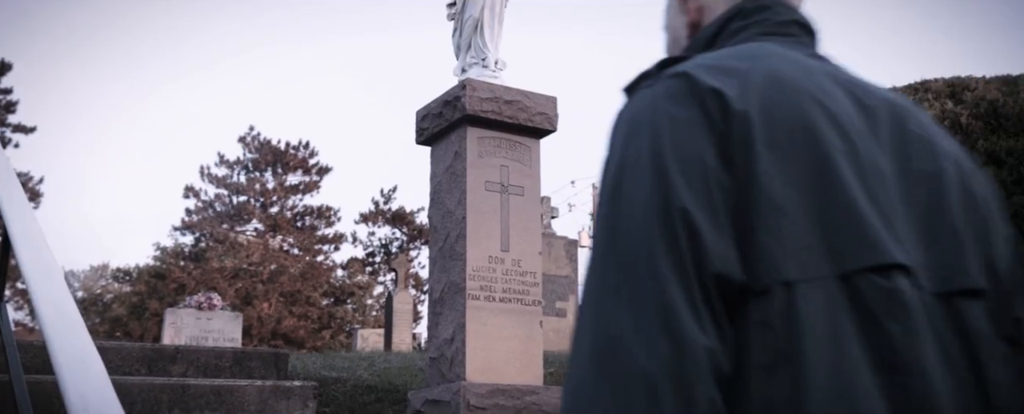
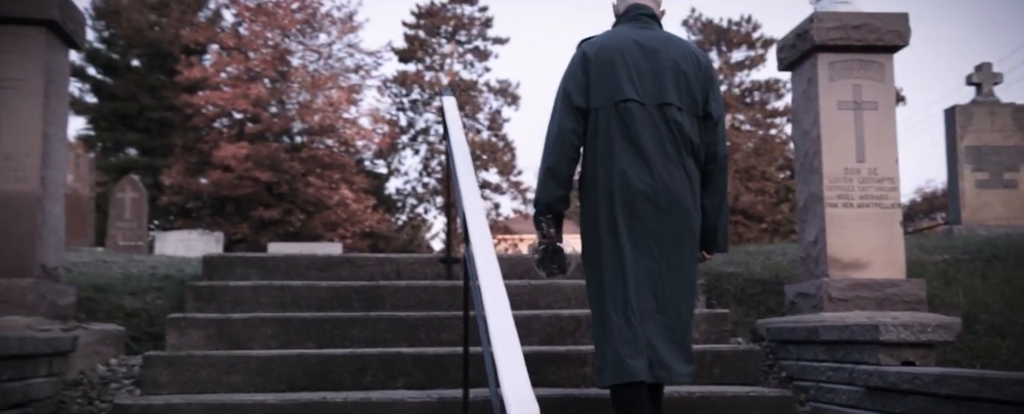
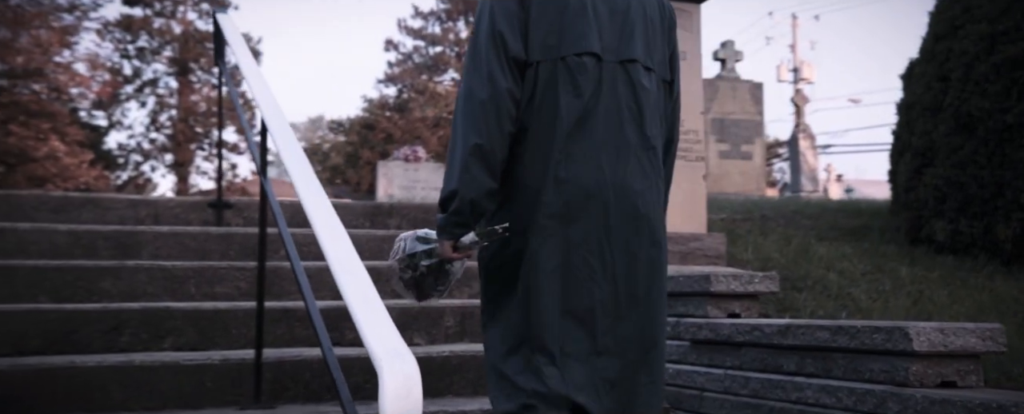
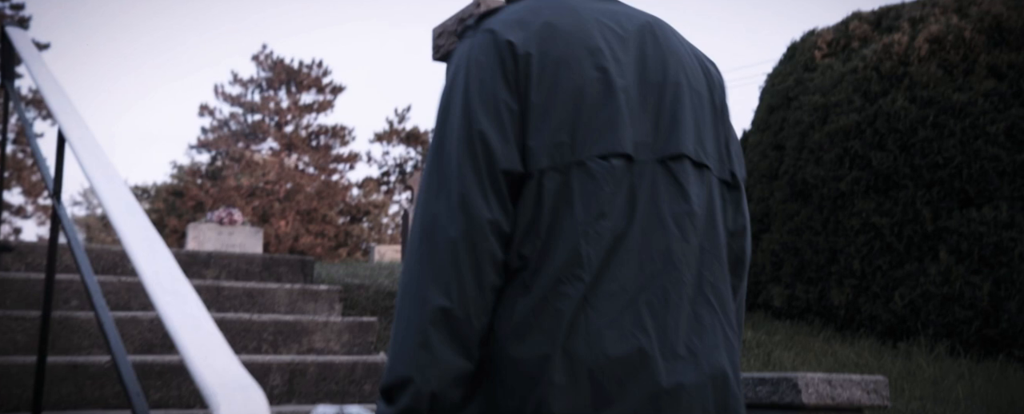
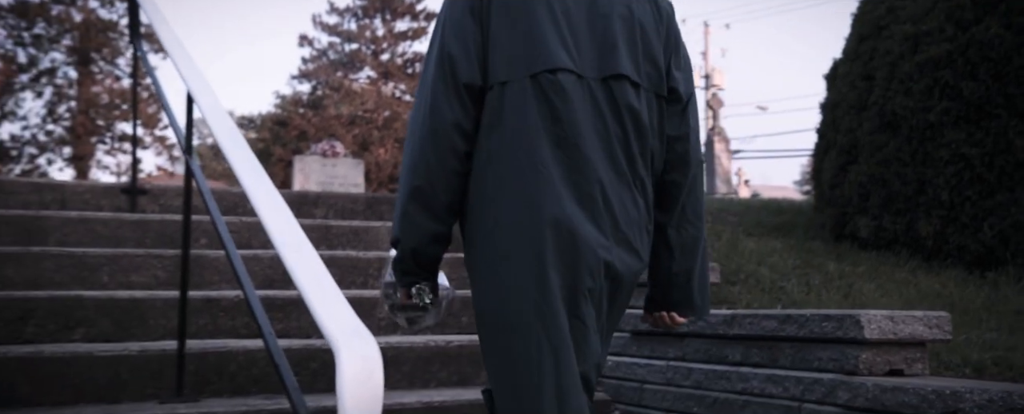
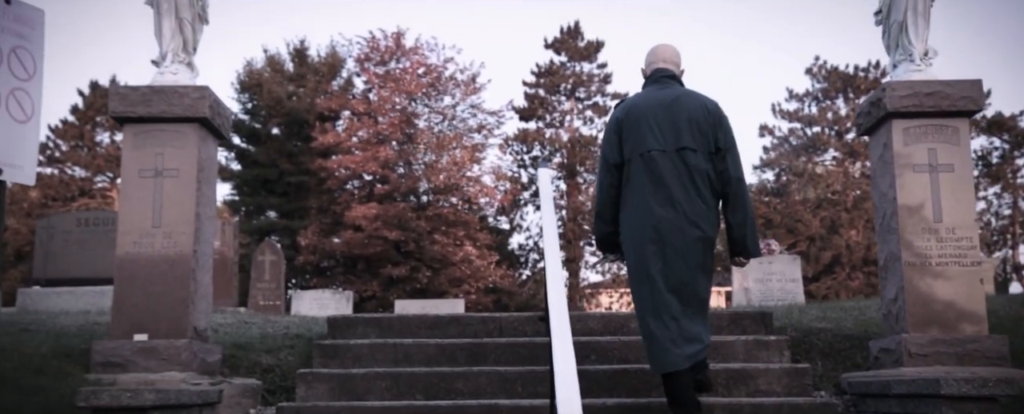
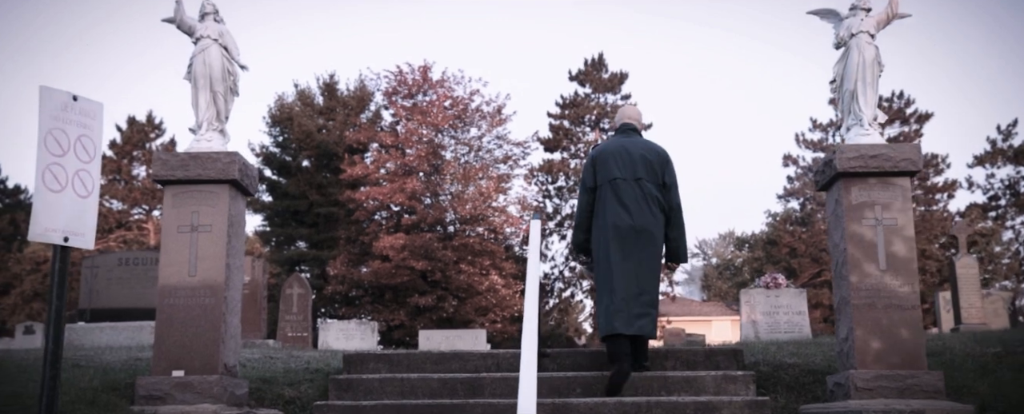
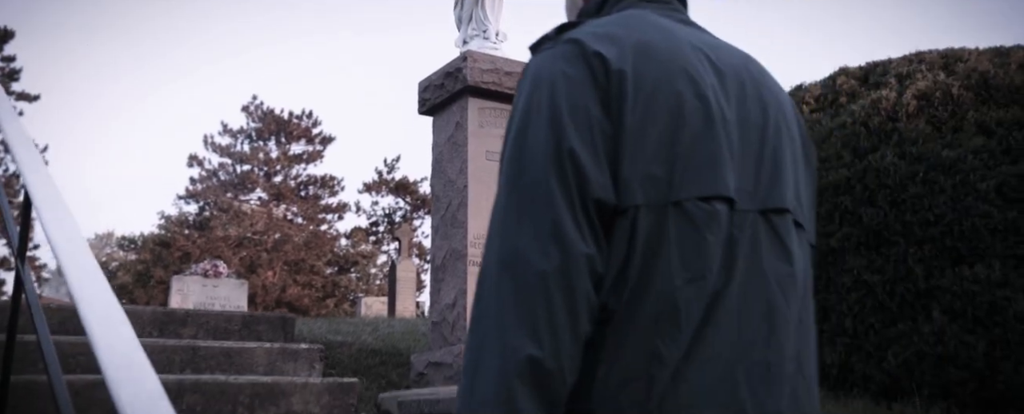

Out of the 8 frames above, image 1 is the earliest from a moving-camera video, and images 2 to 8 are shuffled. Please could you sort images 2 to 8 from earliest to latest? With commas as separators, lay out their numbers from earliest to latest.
8, 4, 5, 3, 2, 6, 7
